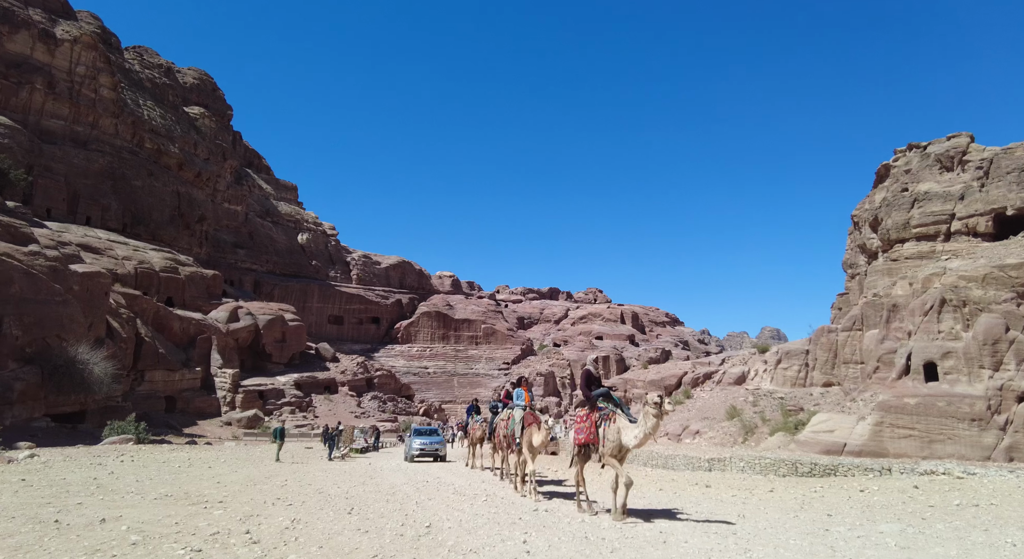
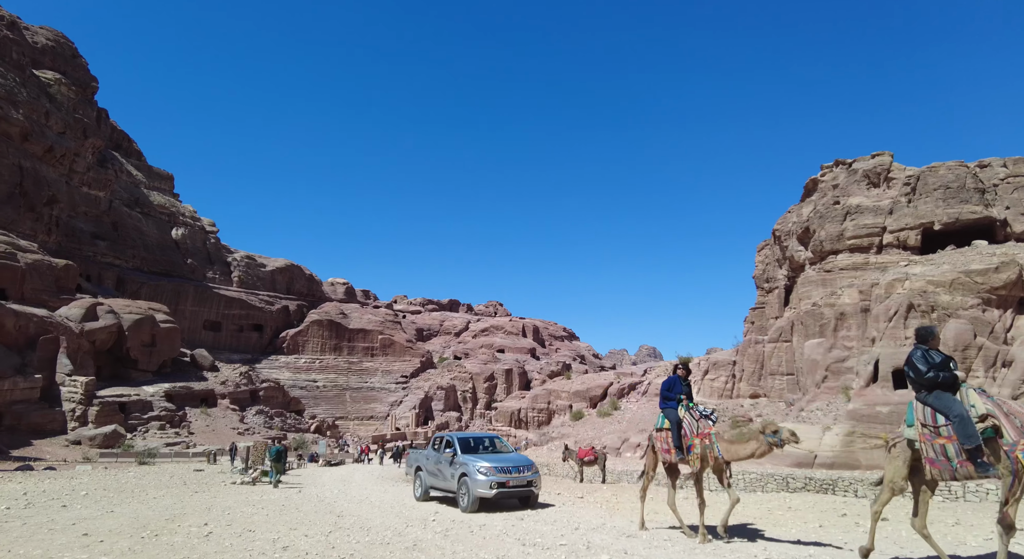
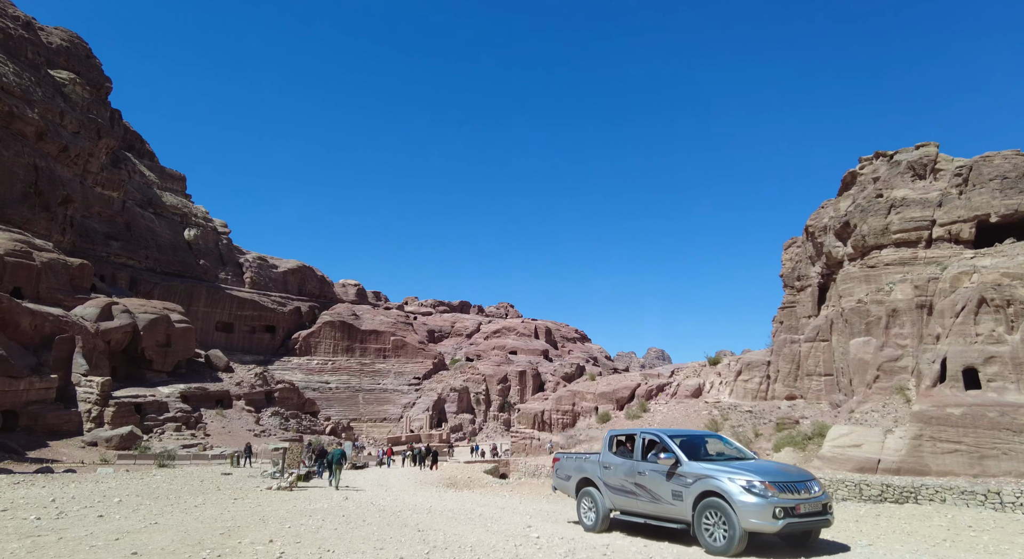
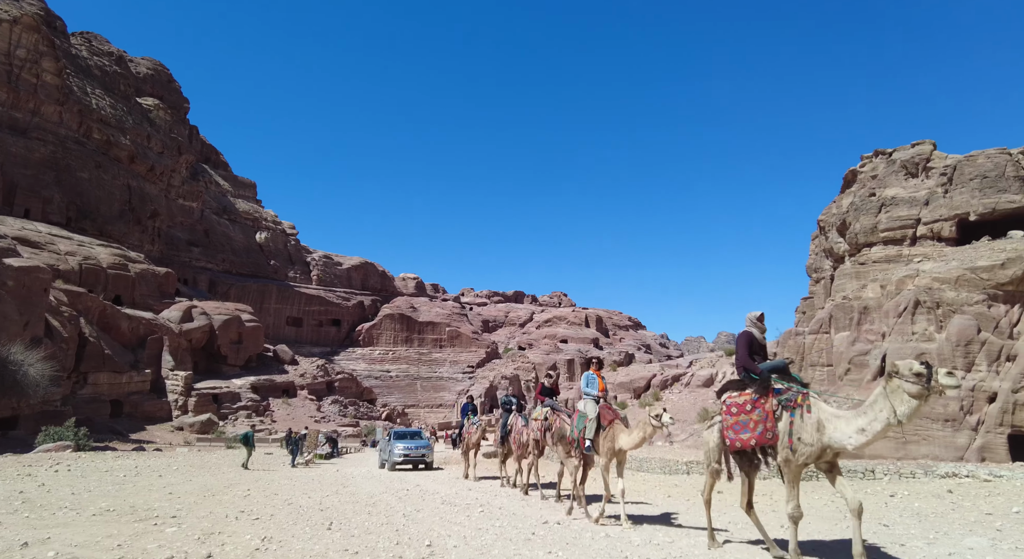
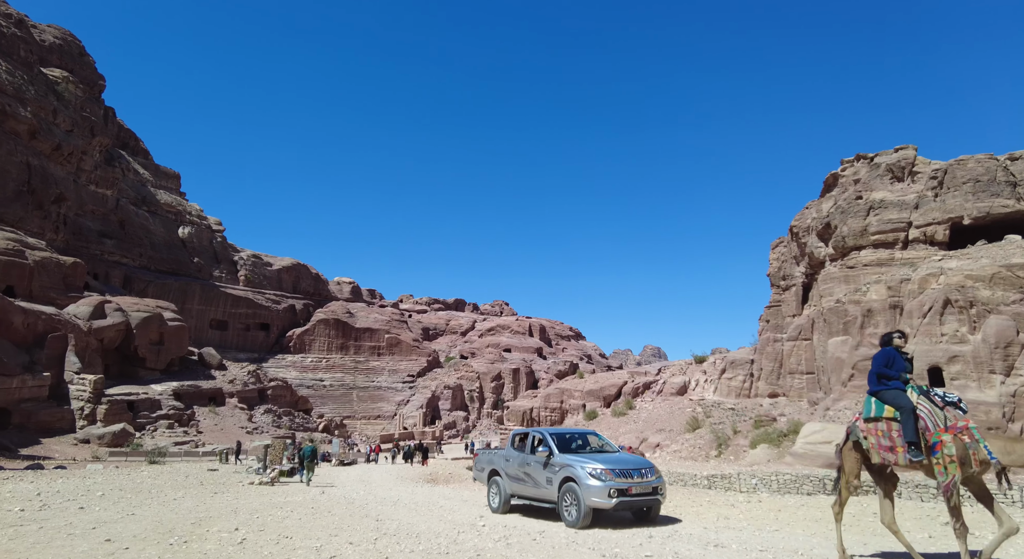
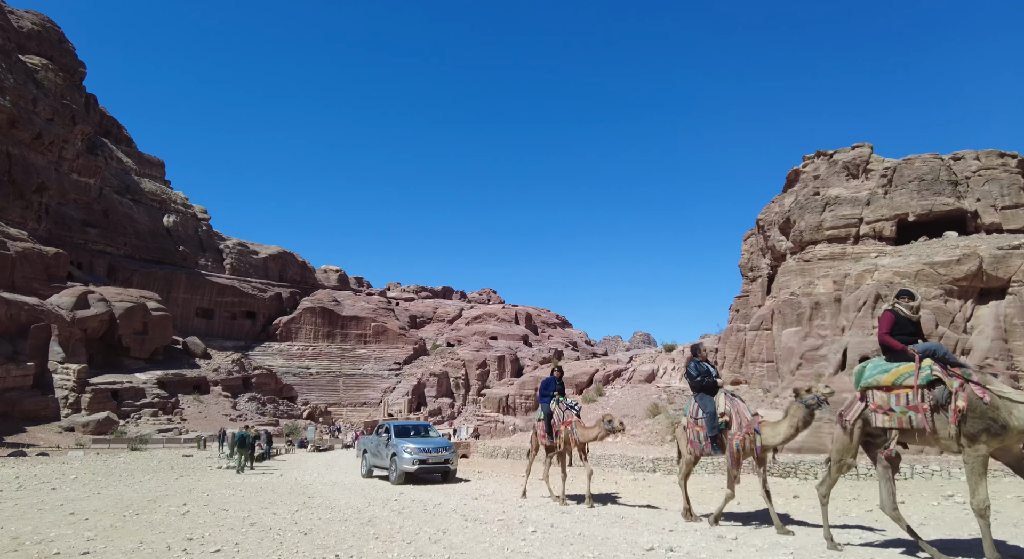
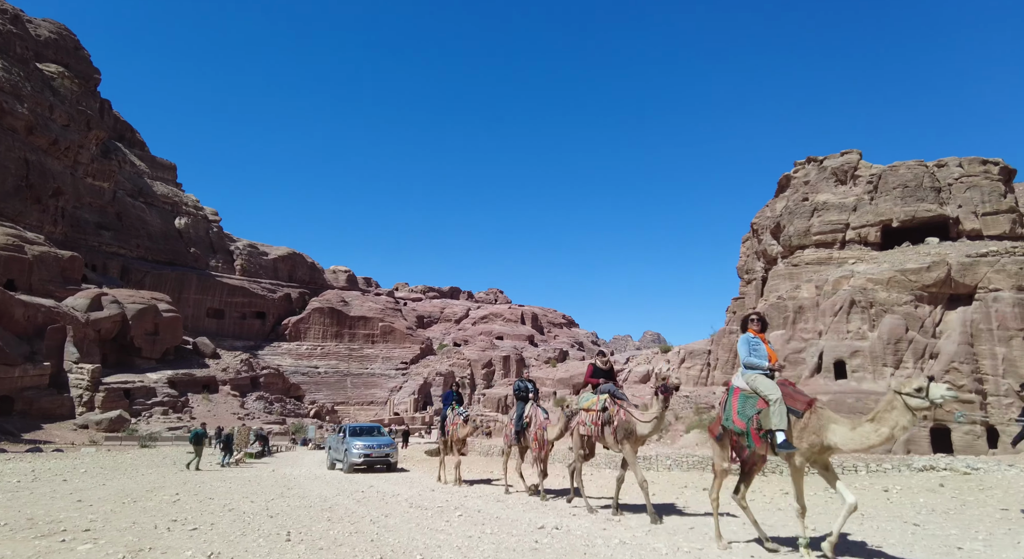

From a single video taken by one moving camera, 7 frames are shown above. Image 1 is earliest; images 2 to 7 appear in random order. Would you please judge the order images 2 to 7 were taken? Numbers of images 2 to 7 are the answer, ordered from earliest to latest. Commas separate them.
4, 7, 6, 2, 5, 3
